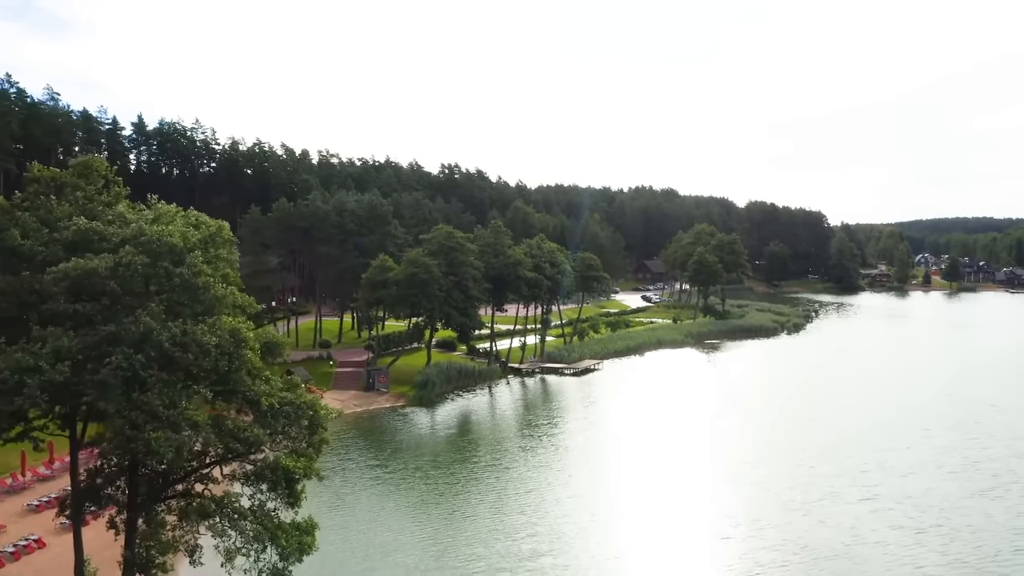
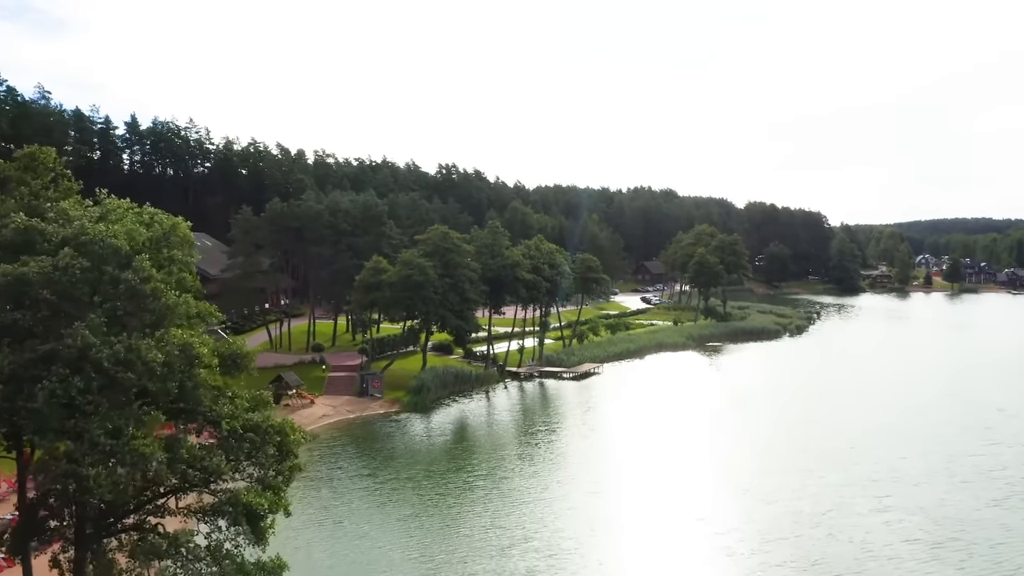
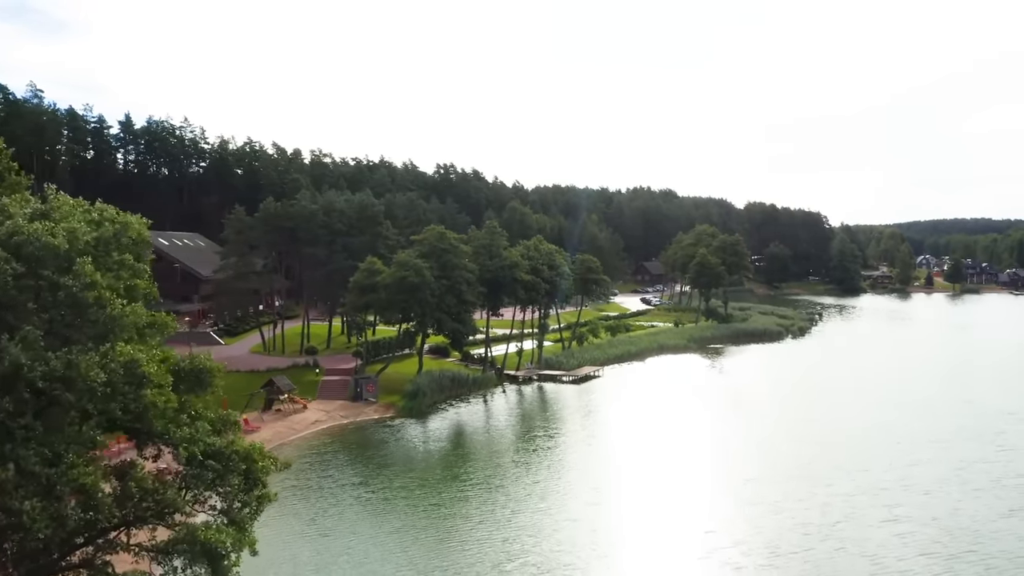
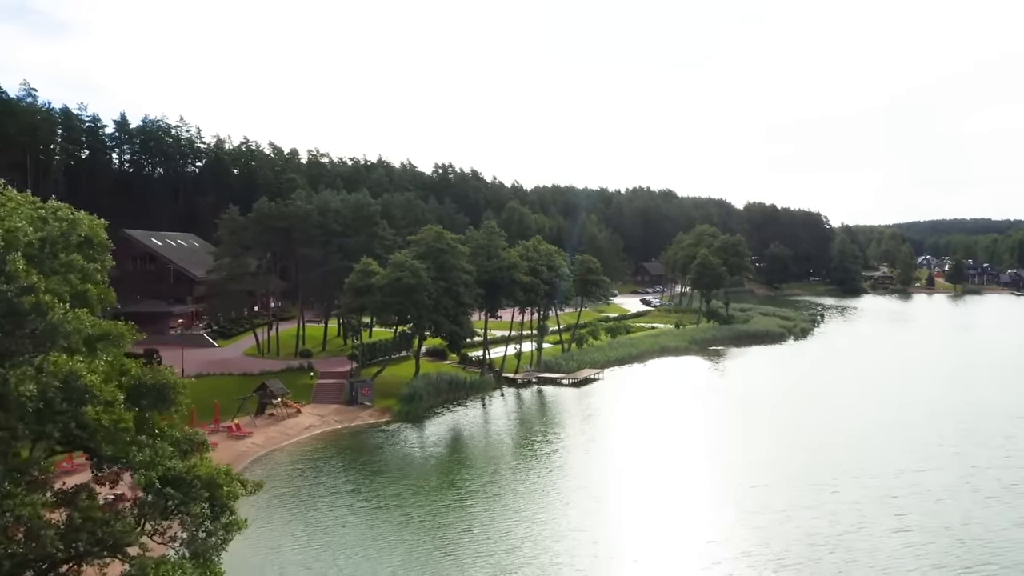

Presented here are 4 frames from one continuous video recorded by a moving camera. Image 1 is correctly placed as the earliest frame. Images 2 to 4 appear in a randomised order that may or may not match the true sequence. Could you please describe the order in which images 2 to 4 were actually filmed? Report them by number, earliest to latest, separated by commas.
2, 3, 4
